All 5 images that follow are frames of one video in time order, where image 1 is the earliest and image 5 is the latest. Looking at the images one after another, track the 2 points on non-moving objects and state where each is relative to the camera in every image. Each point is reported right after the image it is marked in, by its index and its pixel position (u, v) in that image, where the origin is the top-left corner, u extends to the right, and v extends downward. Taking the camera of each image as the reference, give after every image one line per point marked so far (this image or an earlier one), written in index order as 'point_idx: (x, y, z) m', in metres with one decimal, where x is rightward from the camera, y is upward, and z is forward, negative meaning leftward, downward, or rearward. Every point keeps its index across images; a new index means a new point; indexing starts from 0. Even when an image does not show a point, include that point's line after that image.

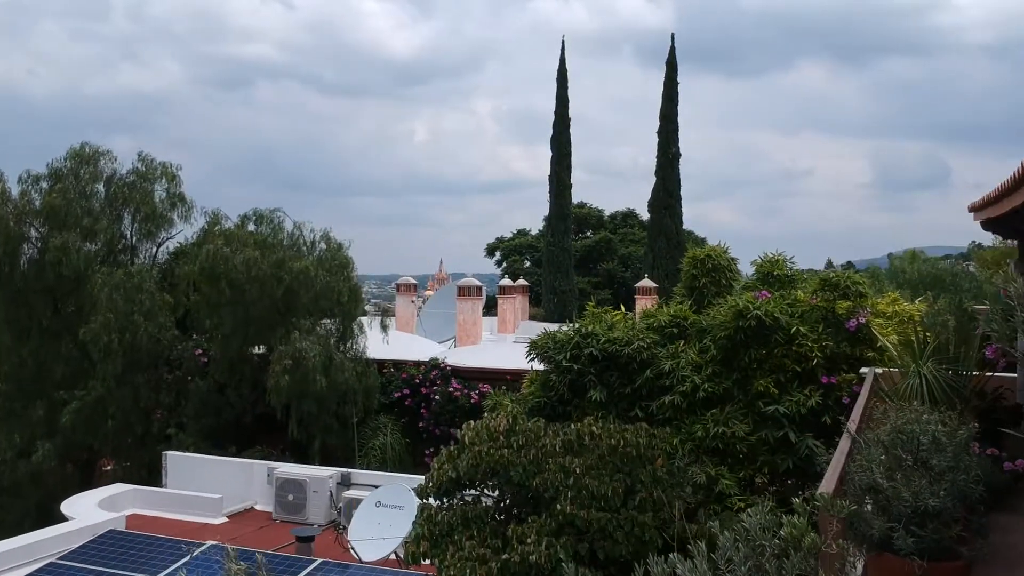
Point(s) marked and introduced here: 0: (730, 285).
0: (+1.9, 0.0, +7.2) m
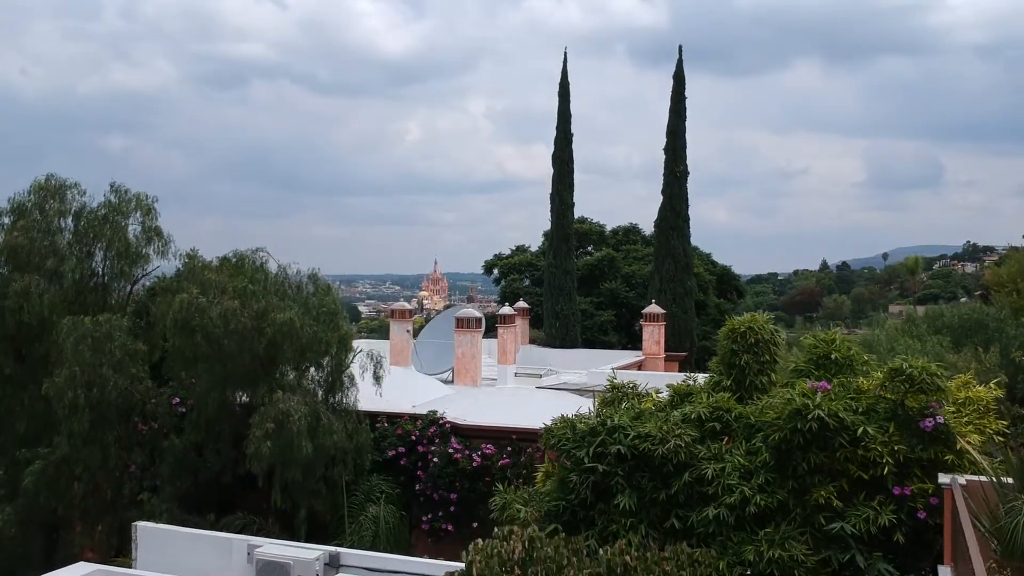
0: (+2.0, -0.6, +6.2) m
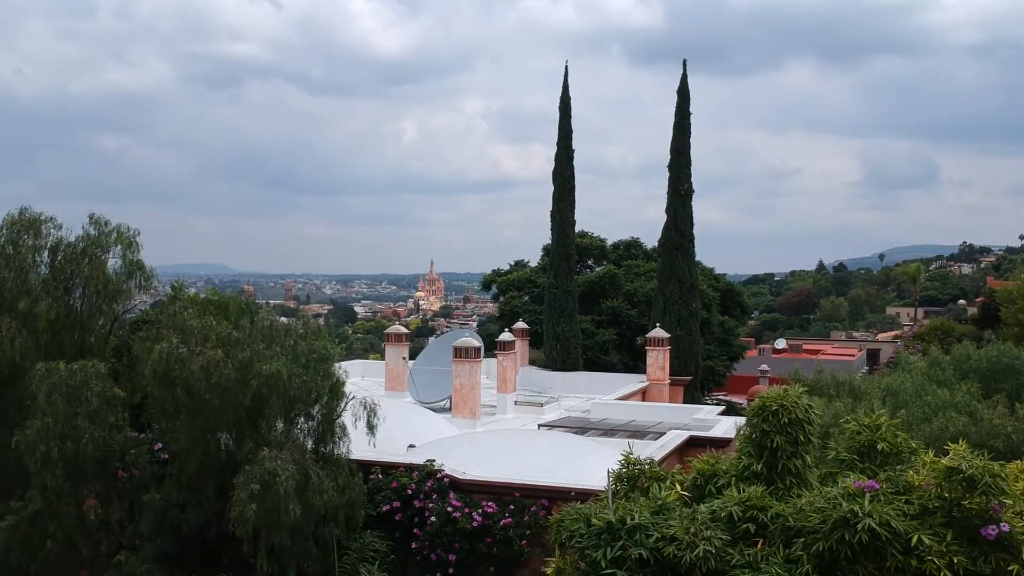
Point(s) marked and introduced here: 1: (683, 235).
0: (+2.1, -1.1, +5.6) m
1: (+4.0, +1.2, +18.9) m
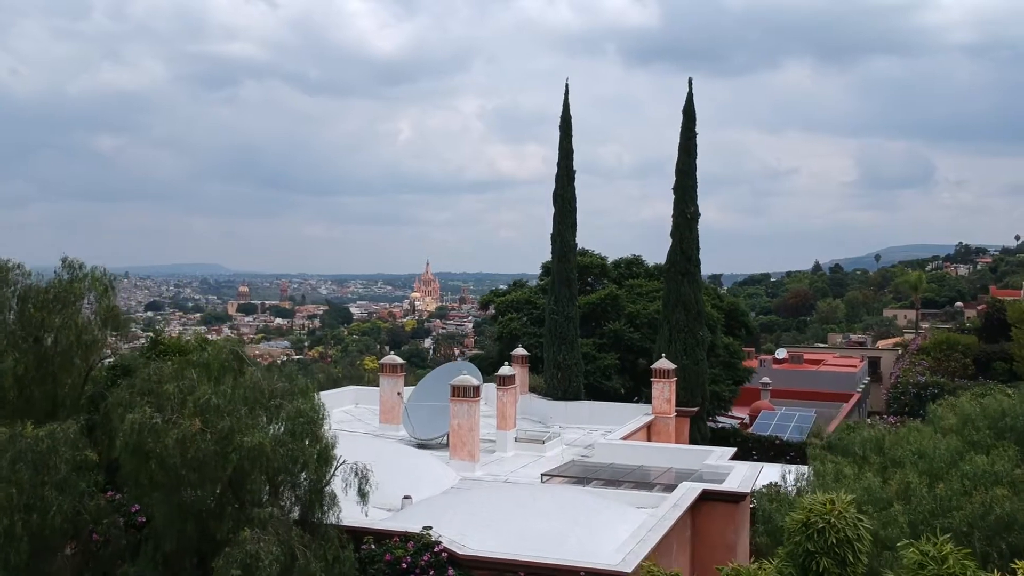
0: (+2.1, -1.7, +4.9) m
1: (+4.0, +0.6, +18.2) m
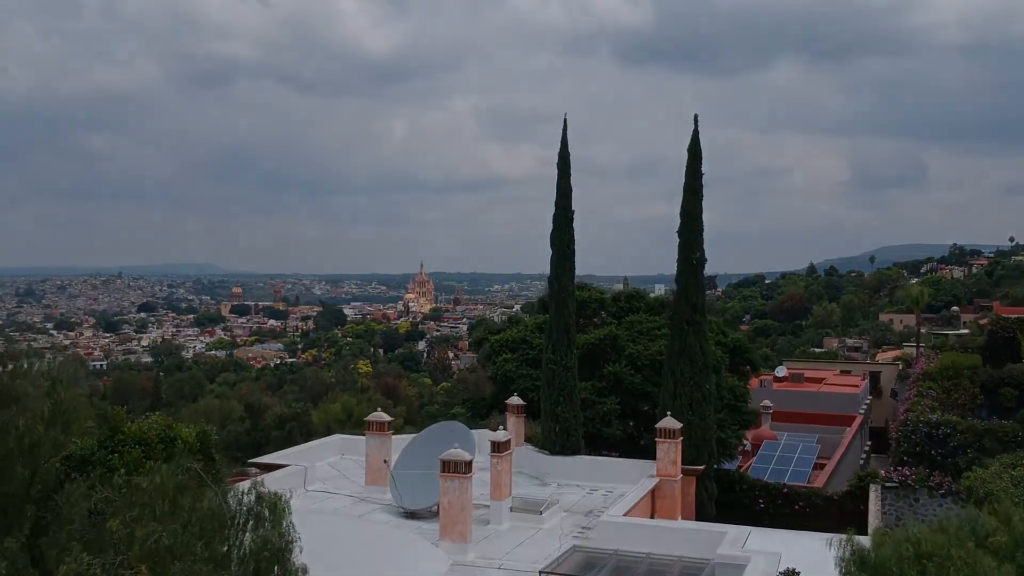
0: (+2.1, -2.8, +3.9) m
1: (+3.9, -0.4, +17.2) m
